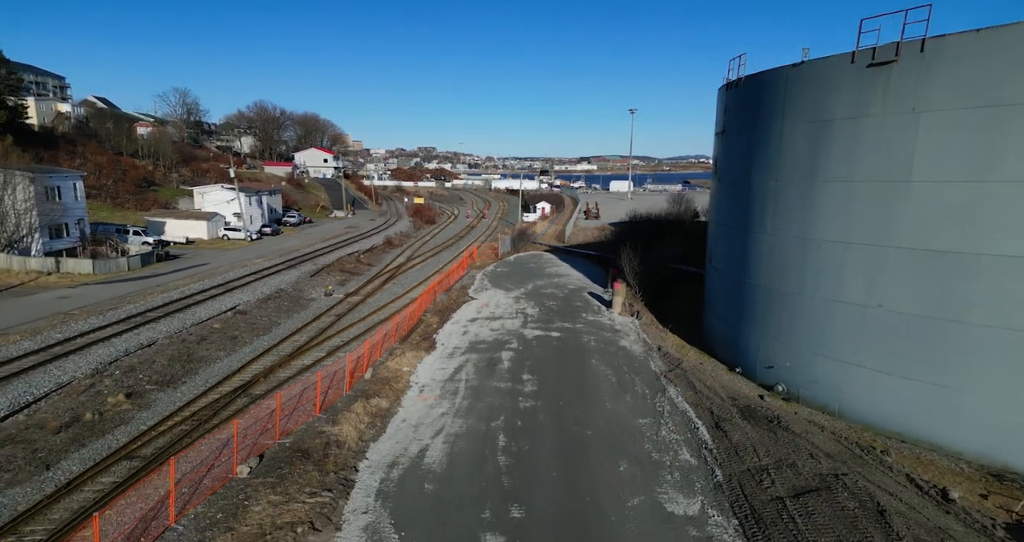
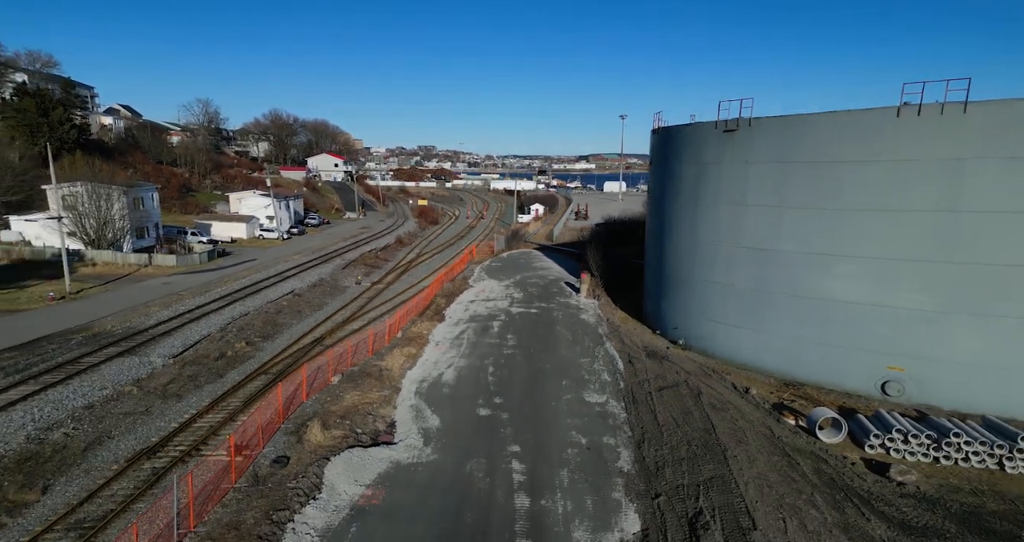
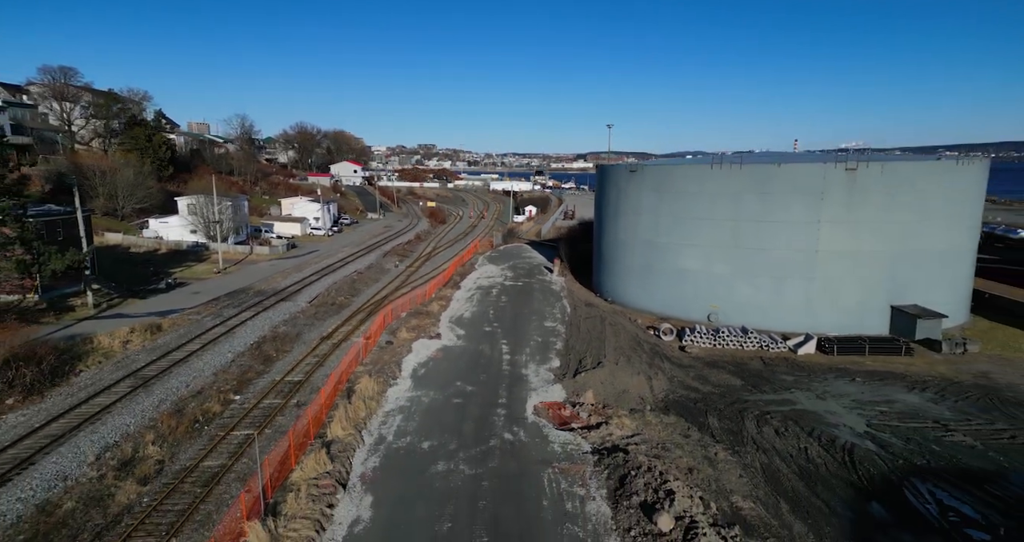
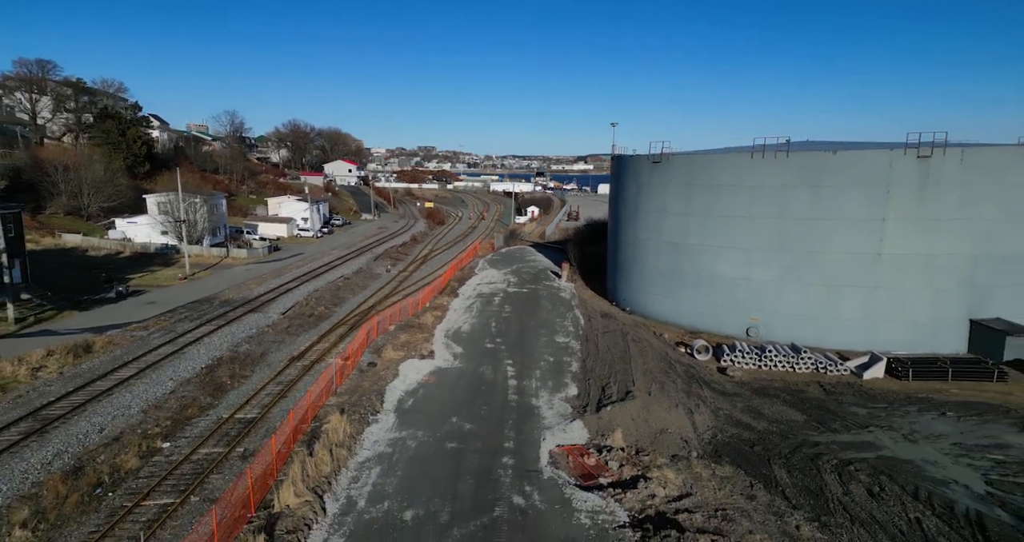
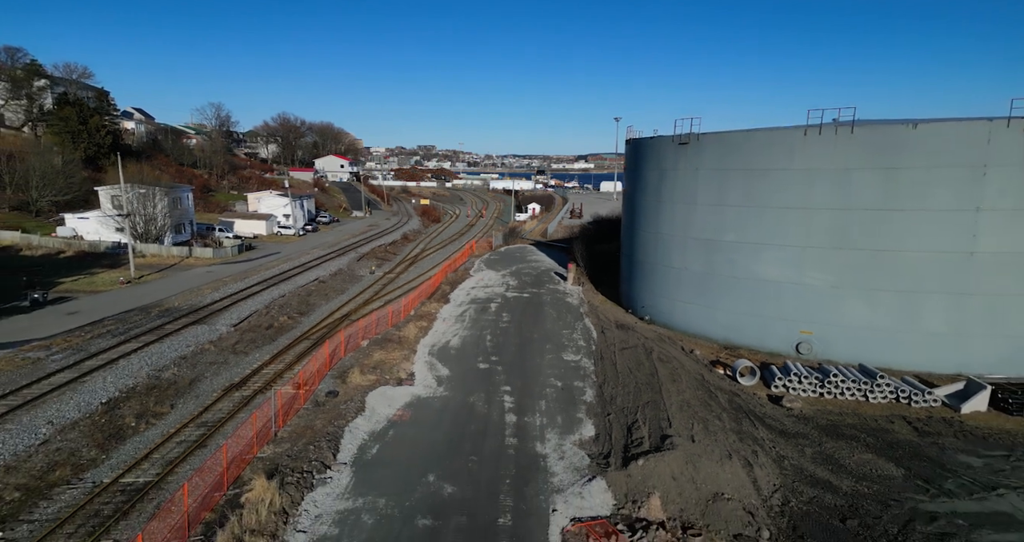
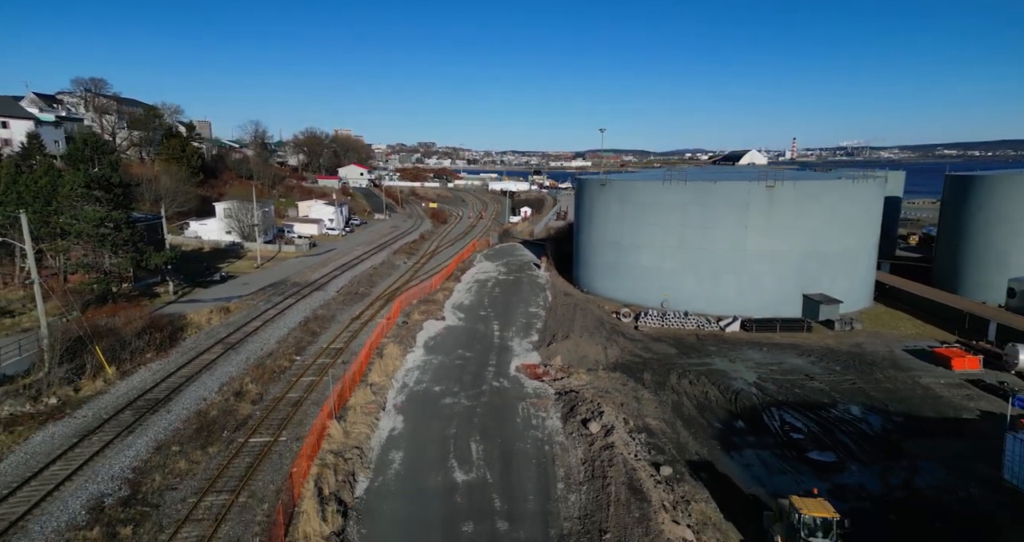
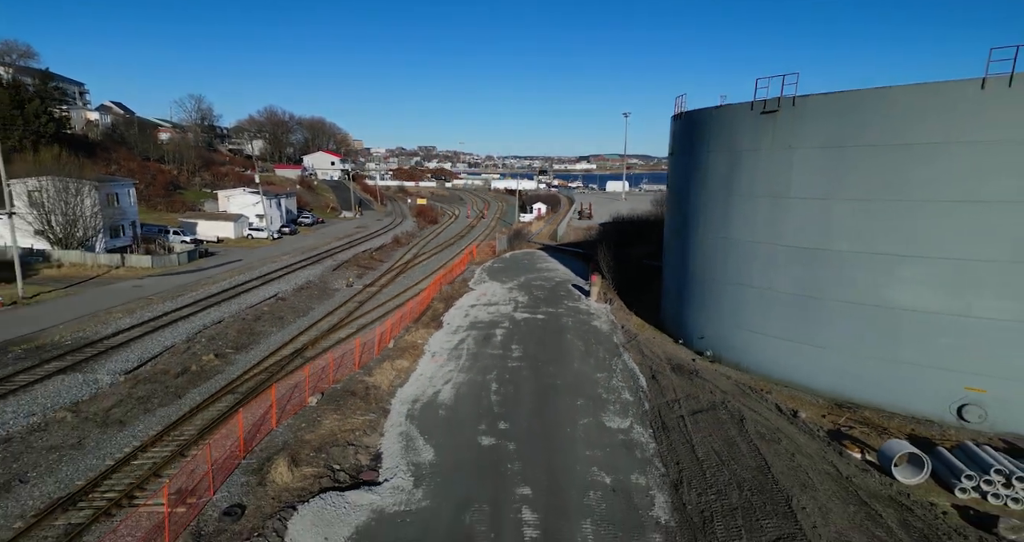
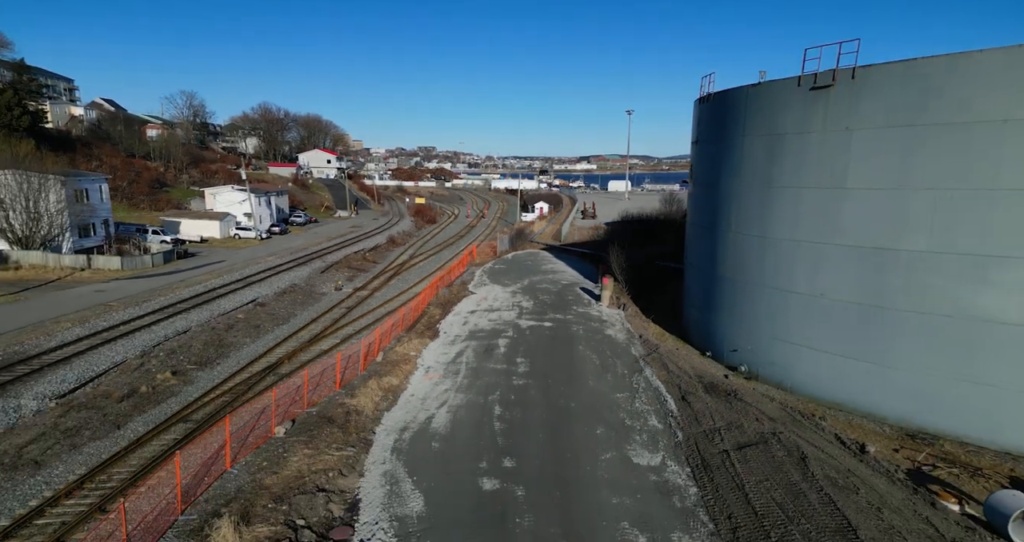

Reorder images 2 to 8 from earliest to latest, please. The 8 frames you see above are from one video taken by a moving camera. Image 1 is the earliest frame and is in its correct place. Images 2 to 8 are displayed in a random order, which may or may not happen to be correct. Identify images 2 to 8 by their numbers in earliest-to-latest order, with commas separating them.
8, 7, 2, 5, 4, 3, 6
